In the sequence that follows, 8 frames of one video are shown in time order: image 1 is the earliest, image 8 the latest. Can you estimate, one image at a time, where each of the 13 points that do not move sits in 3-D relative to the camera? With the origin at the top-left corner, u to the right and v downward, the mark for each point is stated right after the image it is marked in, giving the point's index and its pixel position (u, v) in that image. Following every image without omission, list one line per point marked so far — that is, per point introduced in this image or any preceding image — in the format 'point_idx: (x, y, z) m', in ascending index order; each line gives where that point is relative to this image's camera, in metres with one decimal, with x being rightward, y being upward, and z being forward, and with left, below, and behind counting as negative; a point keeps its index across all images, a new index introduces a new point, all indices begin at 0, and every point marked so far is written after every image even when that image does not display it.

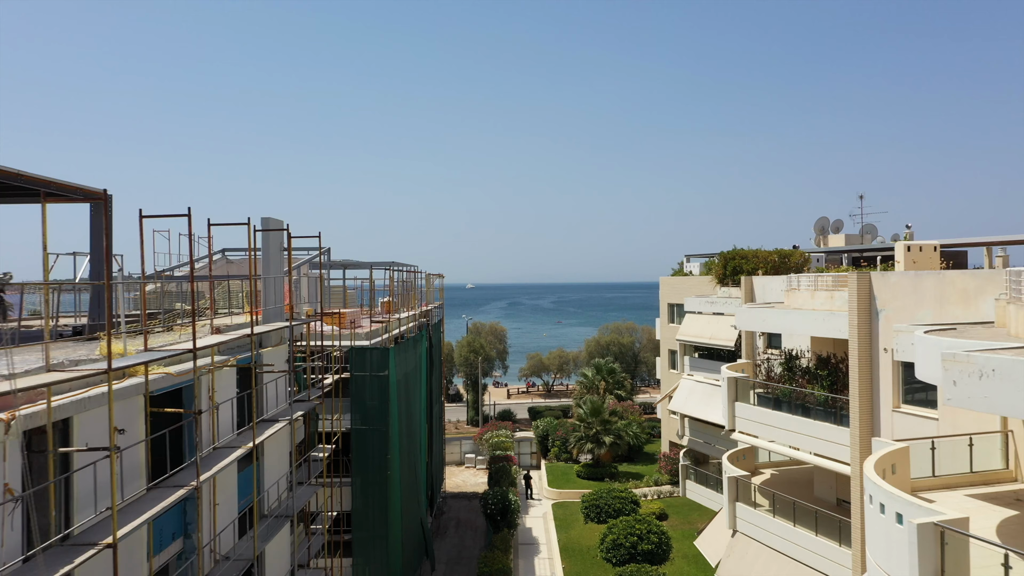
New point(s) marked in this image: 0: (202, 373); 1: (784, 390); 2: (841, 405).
0: (-4.8, -1.3, +9.7) m
1: (+7.1, -2.7, +16.3) m
2: (+7.7, -2.7, +14.7) m
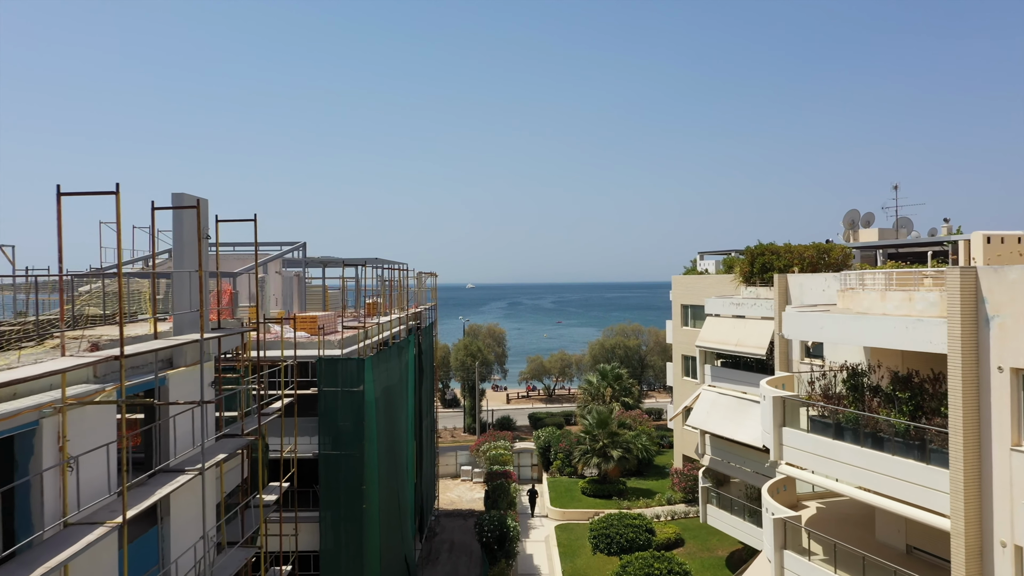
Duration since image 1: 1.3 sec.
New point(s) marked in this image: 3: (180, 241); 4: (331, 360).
0: (-4.9, -1.3, +6.5) m
1: (+7.1, -2.6, +13.1) m
2: (+7.6, -2.7, +11.4) m
3: (-5.1, +0.7, +9.6) m
4: (-5.1, -2.1, +17.6) m
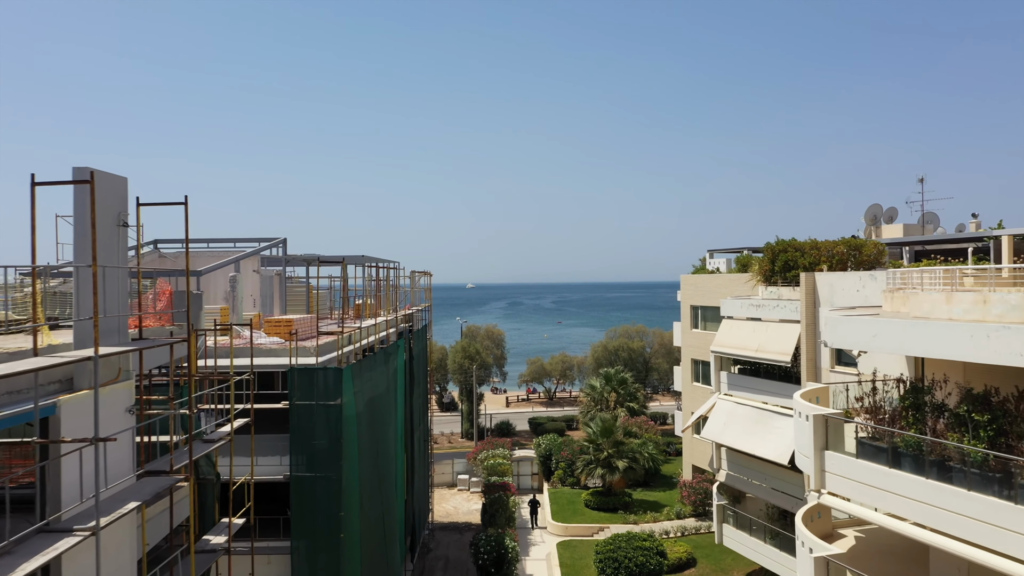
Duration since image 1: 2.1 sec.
0: (-5.0, -1.3, +4.5) m
1: (+7.0, -2.6, +11.0) m
2: (+7.6, -2.7, +9.4) m
3: (-5.2, +0.7, +7.5) m
4: (-5.1, -2.1, +15.5) m
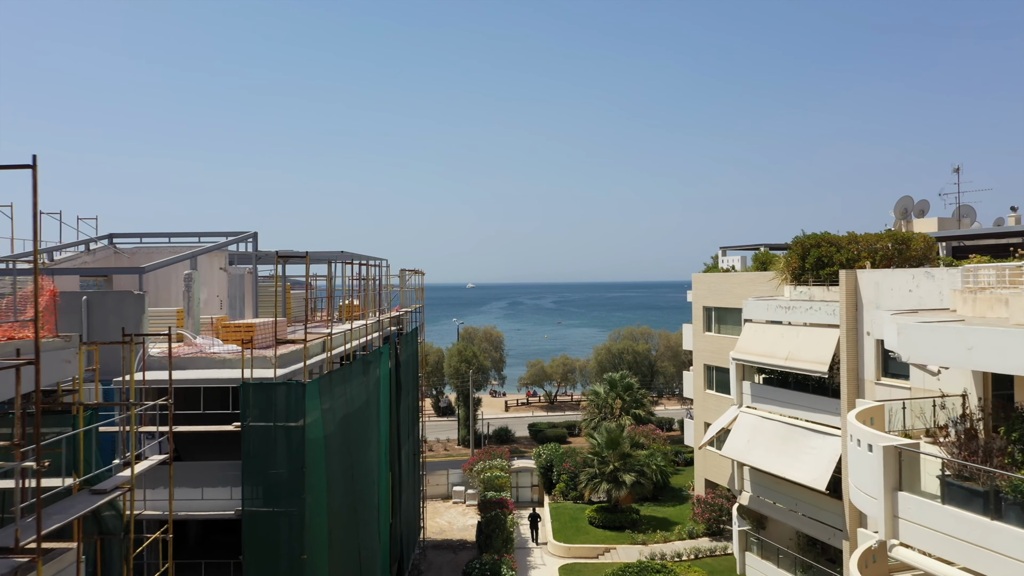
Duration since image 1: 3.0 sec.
0: (-5.1, -1.3, +2.0) m
1: (+6.9, -2.6, +8.6) m
2: (+7.5, -2.7, +6.9) m
3: (-5.3, +0.7, +5.0) m
4: (-5.2, -2.1, +13.0) m
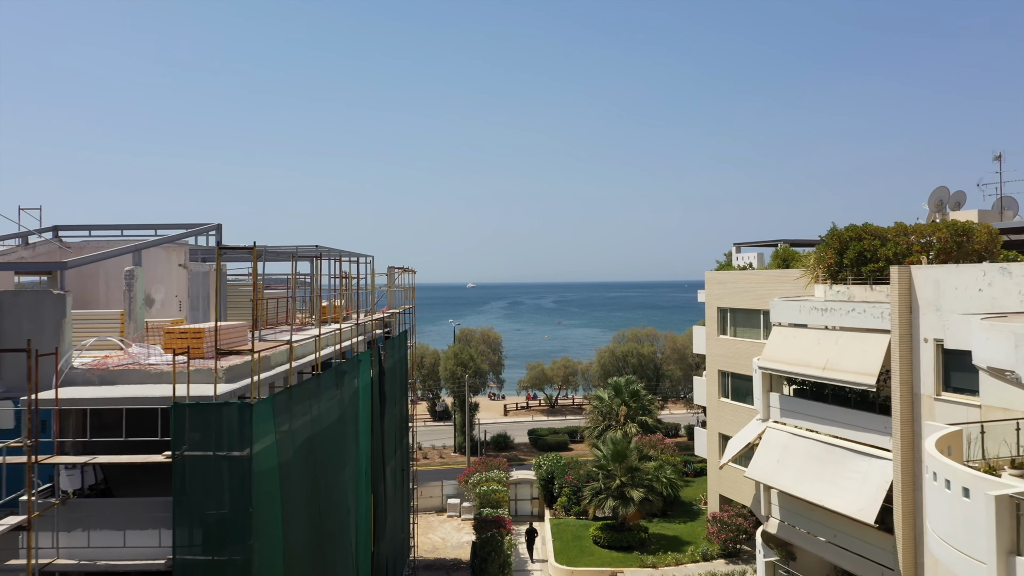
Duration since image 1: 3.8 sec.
0: (-5.2, -1.3, -0.5) m
1: (+6.8, -2.6, +6.1) m
2: (+7.4, -2.7, +4.4) m
3: (-5.4, +0.8, +2.6) m
4: (-5.3, -2.0, +10.6) m
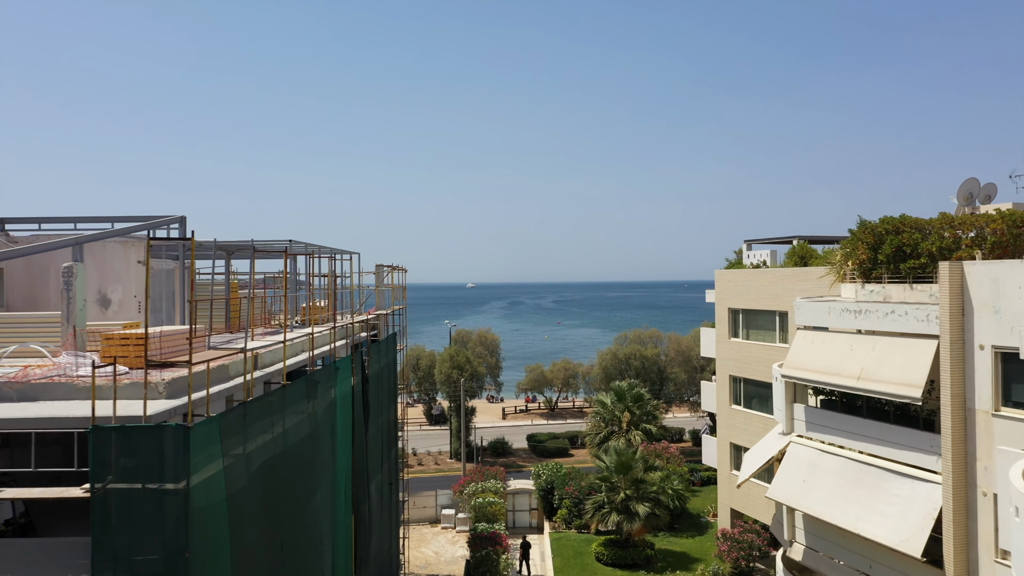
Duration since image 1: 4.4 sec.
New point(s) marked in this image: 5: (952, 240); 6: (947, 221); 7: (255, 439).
0: (-5.3, -1.3, -2.3) m
1: (+6.7, -2.6, +4.3) m
2: (+7.2, -2.7, +2.6) m
3: (-5.5, +0.8, +0.8) m
4: (-5.5, -2.0, +8.8) m
5: (+10.1, +1.1, +14.3) m
6: (+10.0, +1.5, +14.4) m
7: (-4.6, -2.7, +11.1) m
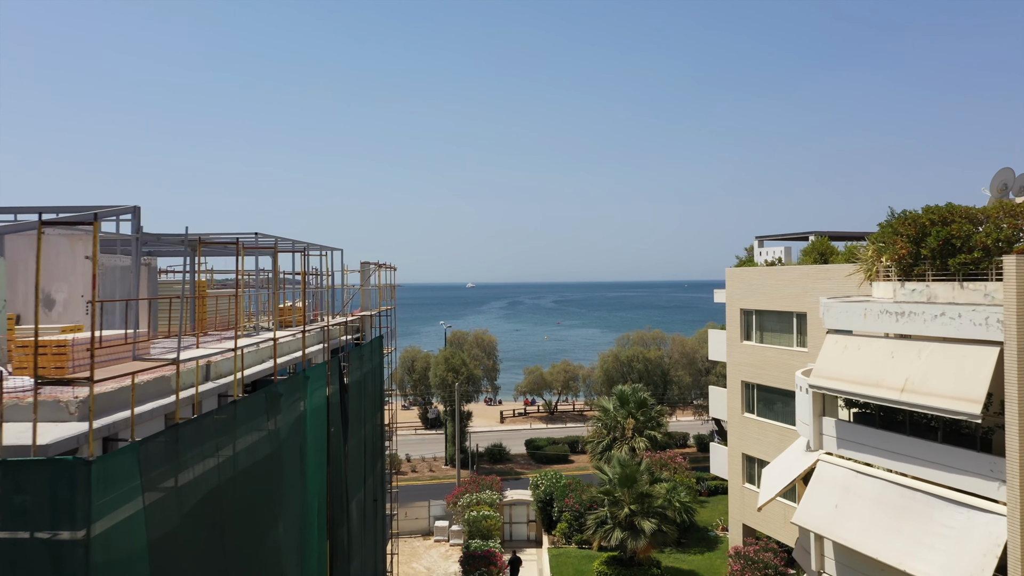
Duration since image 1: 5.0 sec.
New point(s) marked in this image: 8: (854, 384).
0: (-5.4, -1.3, -4.1) m
1: (+6.5, -2.6, +2.5) m
2: (+7.1, -2.7, +0.8) m
3: (-5.6, +0.8, -1.1) m
4: (-5.6, -2.0, +6.9) m
5: (+9.9, +1.1, +12.5) m
6: (+9.9, +1.6, +12.5) m
7: (-4.7, -2.6, +9.2) m
8: (+7.3, -2.0, +13.3) m
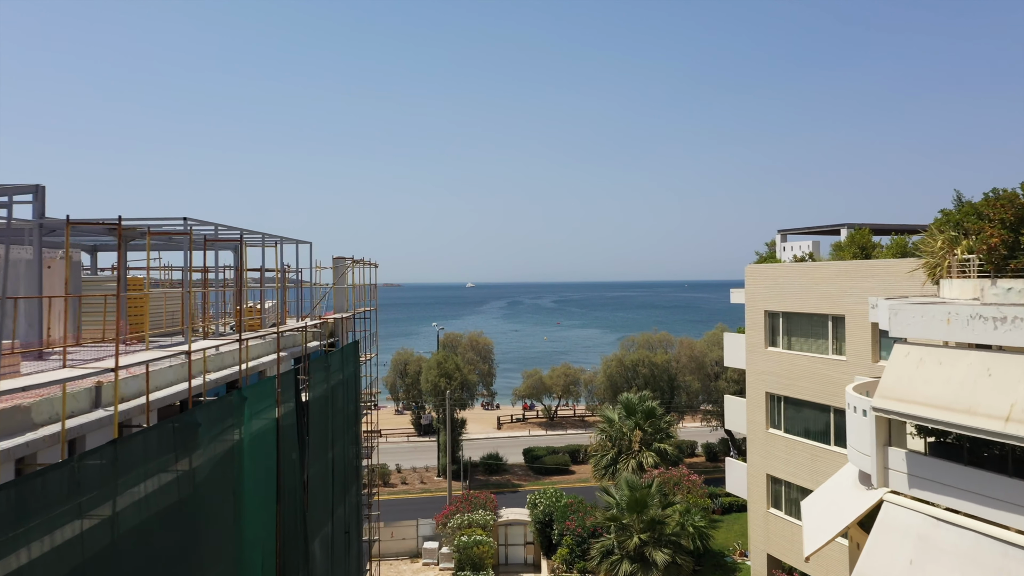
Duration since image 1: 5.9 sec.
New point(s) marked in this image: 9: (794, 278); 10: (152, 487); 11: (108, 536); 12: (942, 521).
0: (-5.6, -1.2, -7.0) m
1: (+6.3, -2.5, -0.4) m
2: (+6.9, -2.6, -2.1) m
3: (-5.8, +0.8, -3.9) m
4: (-5.8, -2.0, +4.1) m
5: (+9.7, +1.2, +9.6) m
6: (+9.7, +1.6, +9.7) m
7: (-4.9, -2.6, +6.4) m
8: (+7.1, -2.0, +10.5) m
9: (+9.0, +0.3, +19.6) m
10: (-4.9, -2.7, +8.4) m
11: (-4.9, -3.0, +7.5) m
12: (+7.4, -4.0, +10.6) m
